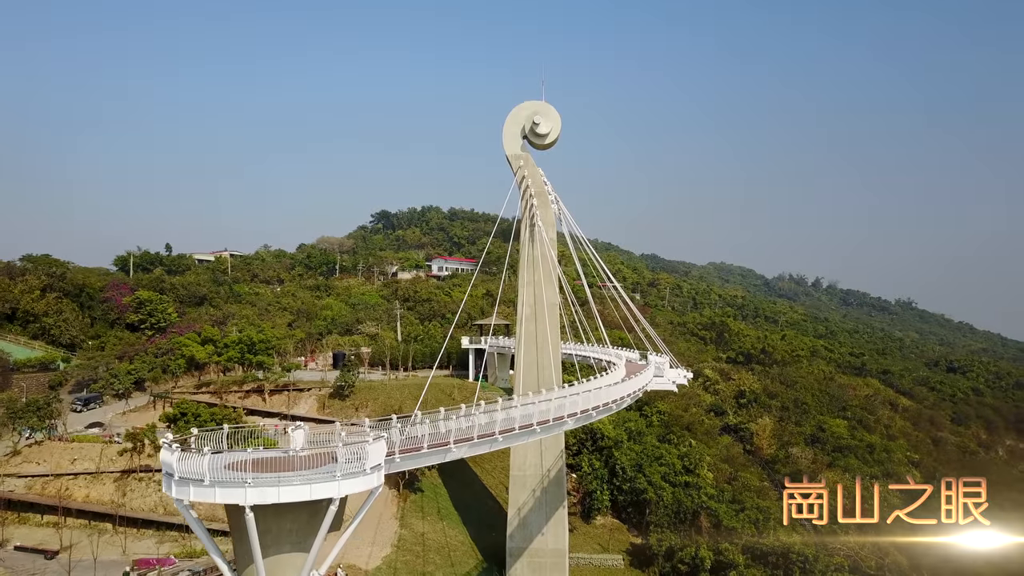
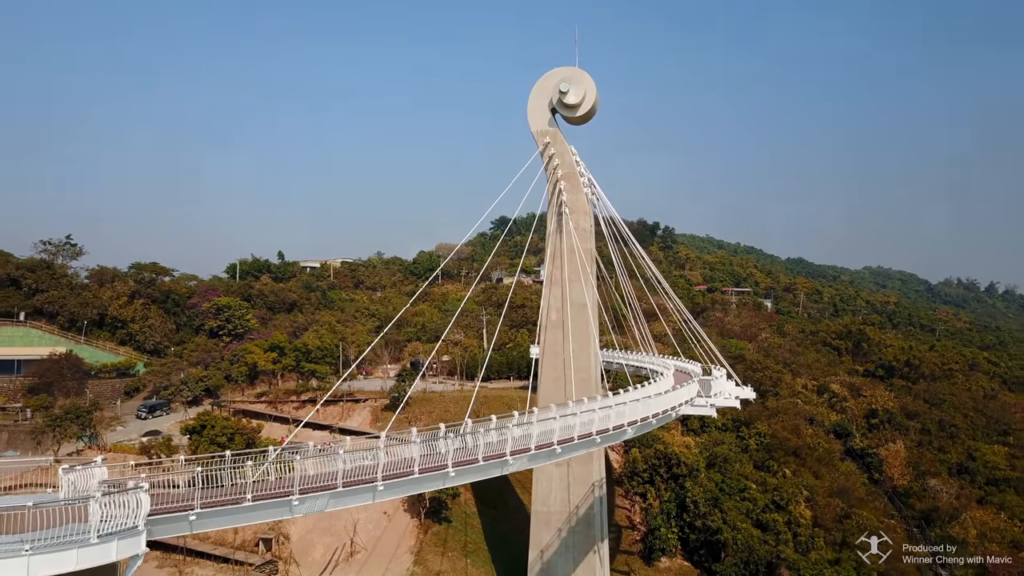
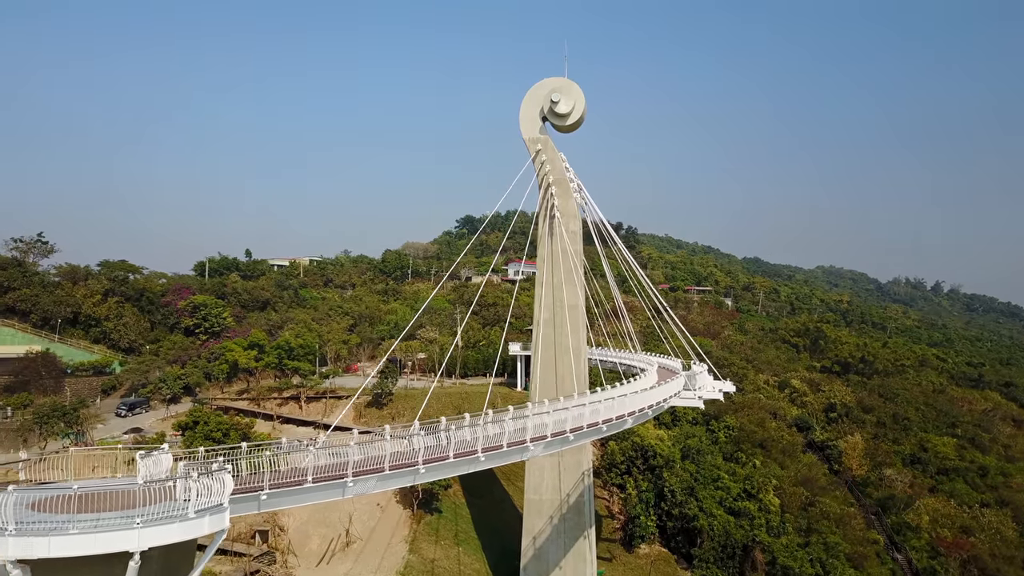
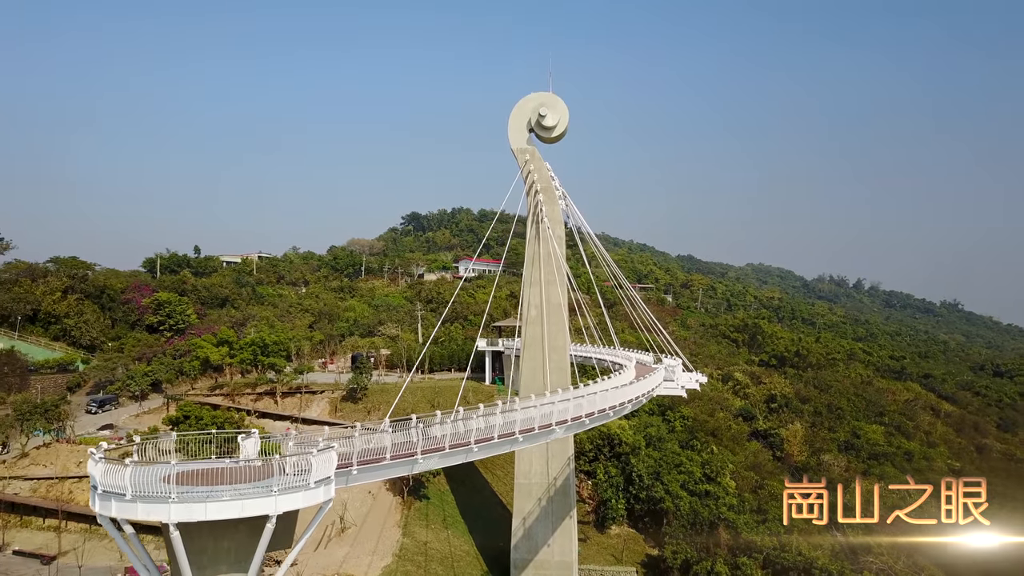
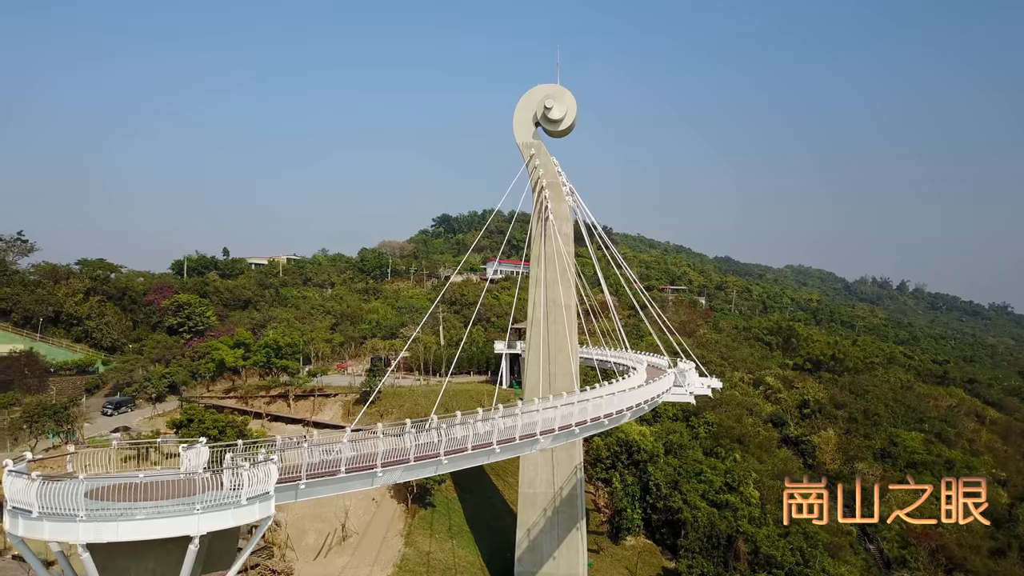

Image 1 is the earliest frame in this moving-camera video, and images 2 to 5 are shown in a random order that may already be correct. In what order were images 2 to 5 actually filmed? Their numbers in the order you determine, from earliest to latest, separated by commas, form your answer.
4, 5, 3, 2
